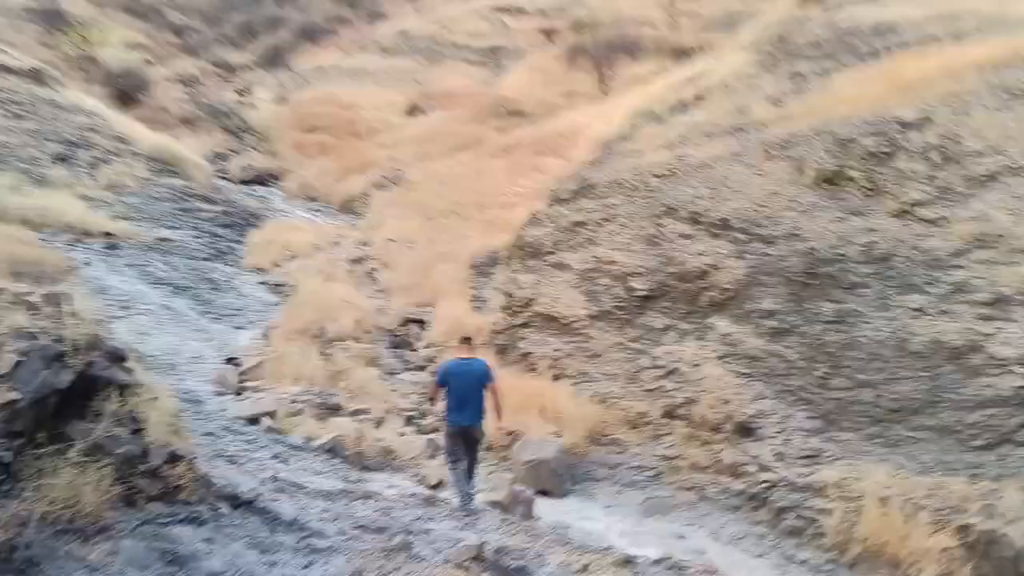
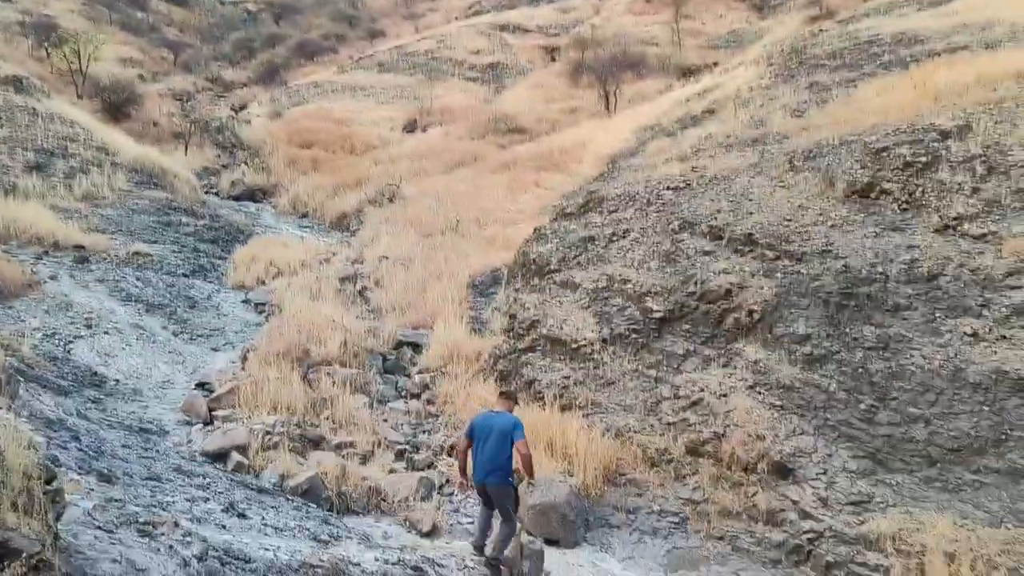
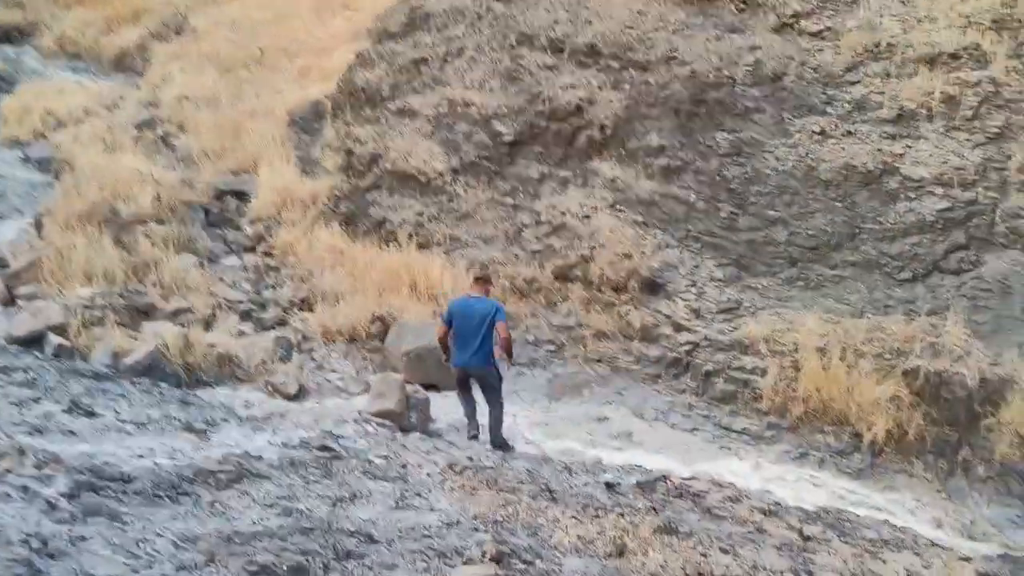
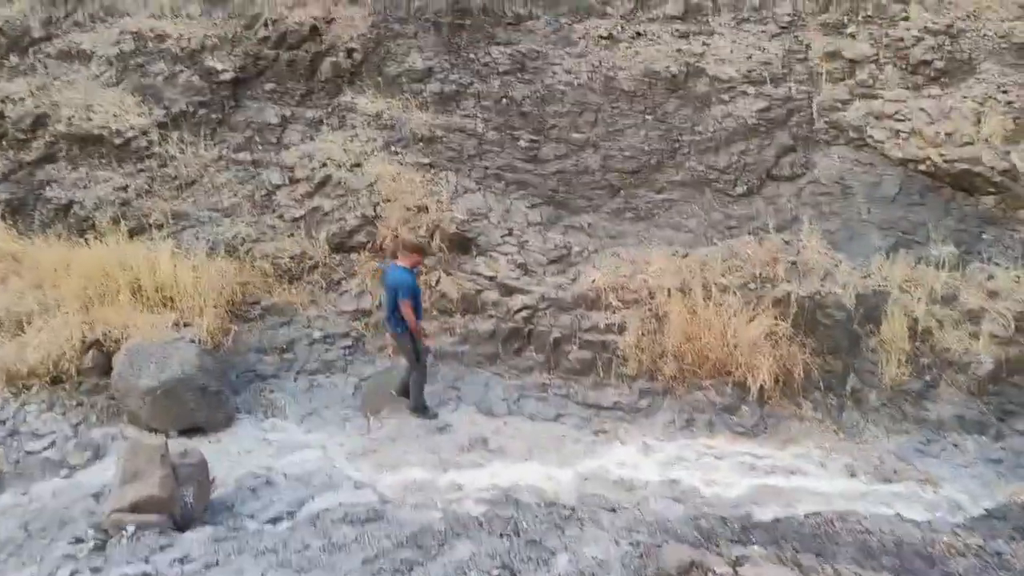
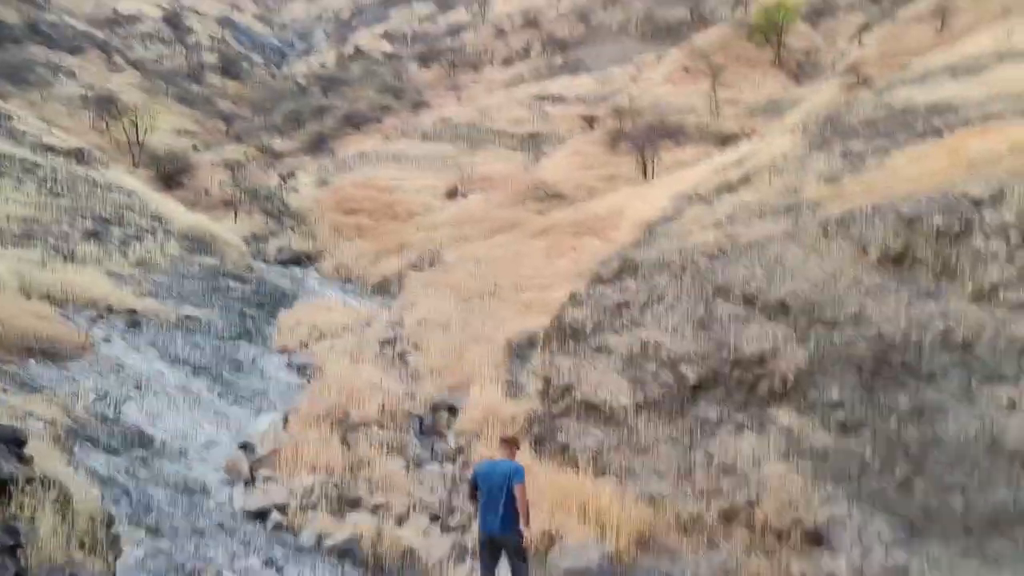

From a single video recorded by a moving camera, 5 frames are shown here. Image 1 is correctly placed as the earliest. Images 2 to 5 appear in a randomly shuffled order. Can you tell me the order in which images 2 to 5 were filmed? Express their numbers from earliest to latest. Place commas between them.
5, 2, 3, 4
